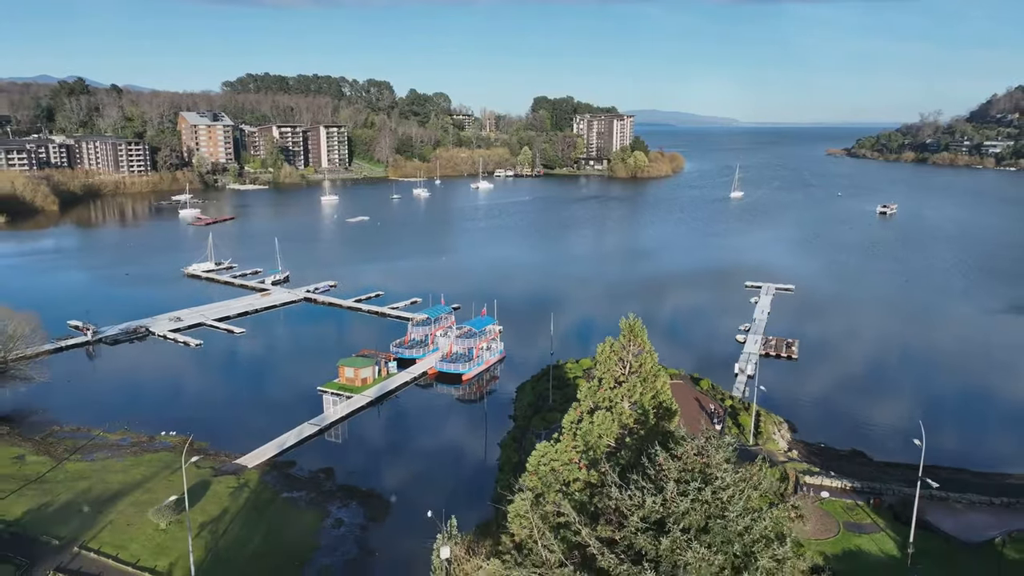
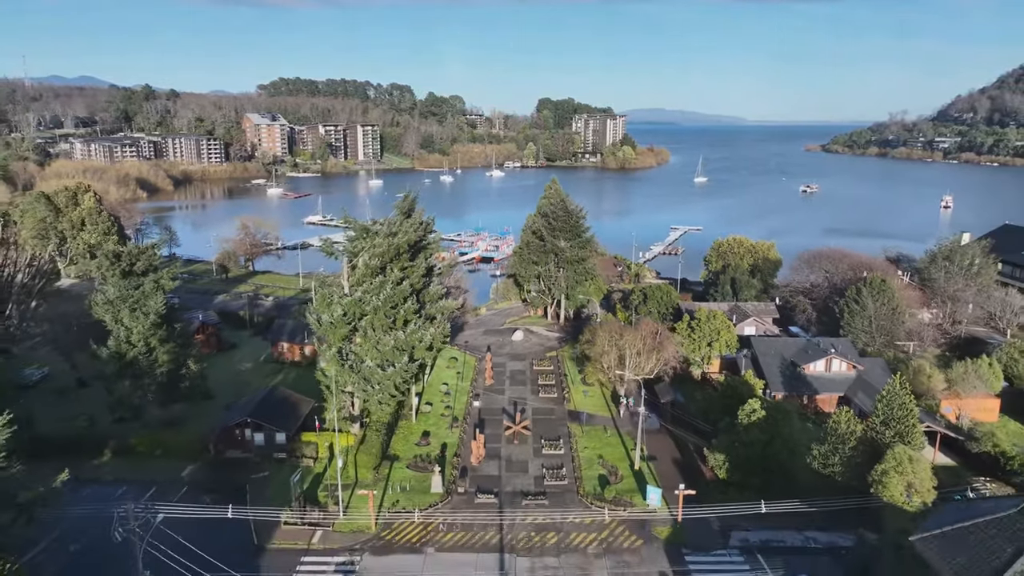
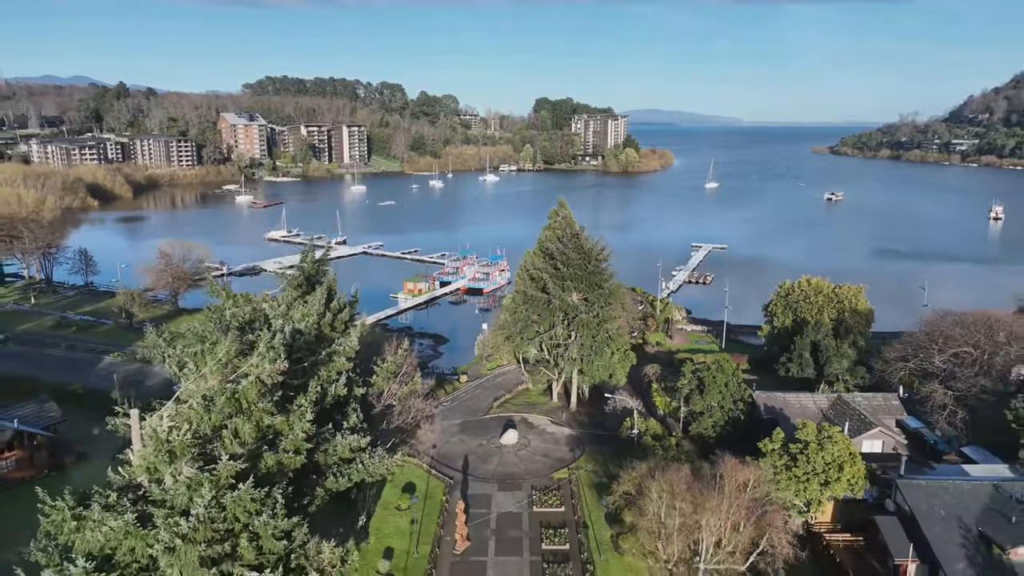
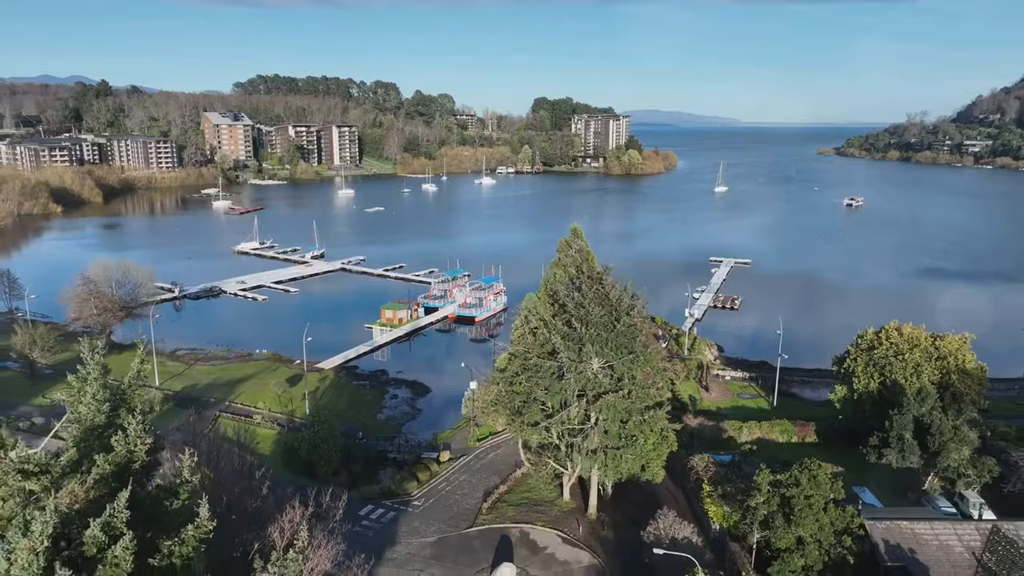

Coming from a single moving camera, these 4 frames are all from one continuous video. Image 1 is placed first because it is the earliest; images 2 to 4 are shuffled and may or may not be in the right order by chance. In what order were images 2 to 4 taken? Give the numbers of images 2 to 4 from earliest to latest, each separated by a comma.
4, 3, 2
